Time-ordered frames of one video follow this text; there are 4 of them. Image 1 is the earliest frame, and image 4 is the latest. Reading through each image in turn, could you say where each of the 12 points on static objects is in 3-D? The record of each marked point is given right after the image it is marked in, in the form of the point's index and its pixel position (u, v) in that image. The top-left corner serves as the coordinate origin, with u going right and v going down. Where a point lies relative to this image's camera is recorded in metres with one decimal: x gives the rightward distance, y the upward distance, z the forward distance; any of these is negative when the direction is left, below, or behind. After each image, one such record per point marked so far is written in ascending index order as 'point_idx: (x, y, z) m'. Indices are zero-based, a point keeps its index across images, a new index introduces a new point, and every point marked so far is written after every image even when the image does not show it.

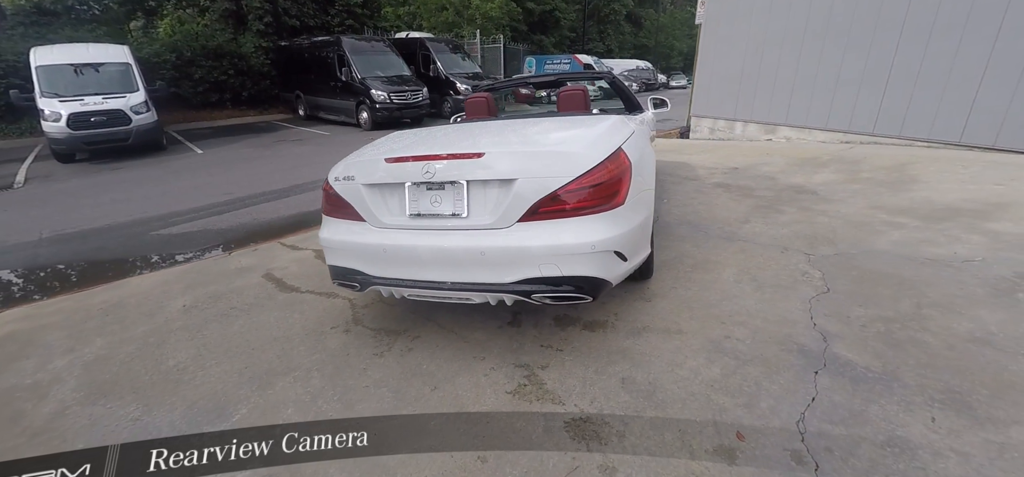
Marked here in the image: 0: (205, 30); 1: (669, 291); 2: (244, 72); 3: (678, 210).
0: (-9.3, +6.0, +13.1) m
1: (+1.1, -0.3, +3.1) m
2: (-8.2, +4.8, +13.1) m
3: (+1.7, +0.3, +4.5) m
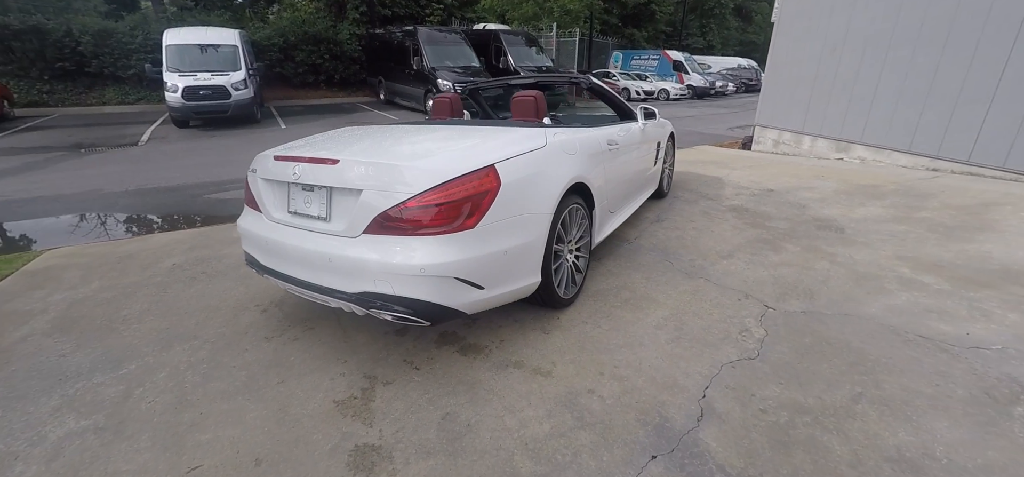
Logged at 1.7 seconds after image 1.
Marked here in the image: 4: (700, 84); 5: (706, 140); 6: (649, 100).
0: (-6.6, +7.1, +14.6) m
1: (+0.4, -0.5, +2.8) m
2: (-5.7, +5.8, +14.4) m
3: (+1.3, +0.1, +4.0) m
4: (+7.3, +6.2, +18.4) m
5: (+3.7, +1.9, +8.7) m
6: (+4.7, +5.0, +16.4) m
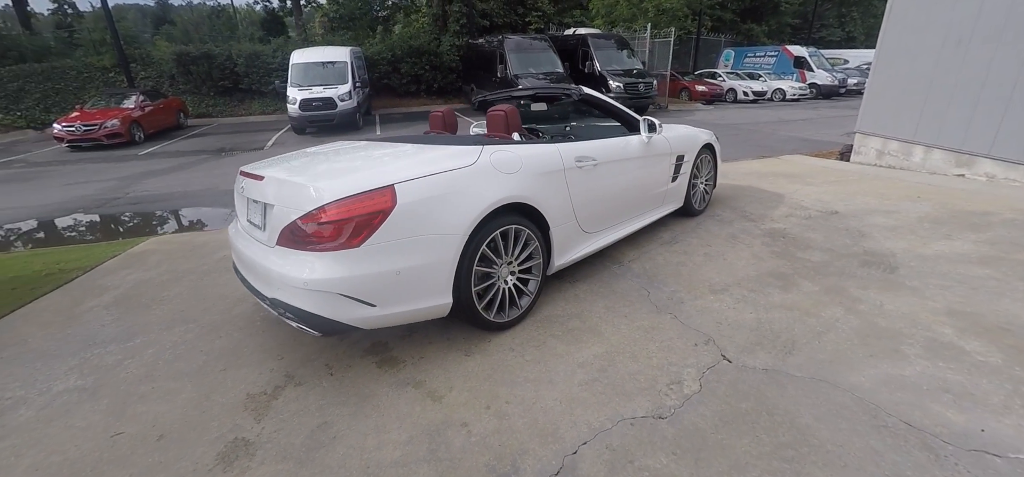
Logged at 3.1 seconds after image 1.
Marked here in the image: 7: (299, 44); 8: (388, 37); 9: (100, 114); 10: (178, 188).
0: (-3.2, +7.2, +15.9) m
1: (0.0, -0.6, +2.6) m
2: (-2.5, +5.8, +15.5) m
3: (+1.2, -0.1, +3.6) m
4: (+11.1, +5.5, +15.8) m
5: (+4.8, +1.5, +7.5) m
6: (+8.0, +4.4, +14.6) m
7: (-7.2, +6.7, +15.7) m
8: (-4.5, +7.2, +16.3) m
9: (-8.8, +2.6, +9.7) m
10: (-5.6, +0.8, +7.6) m
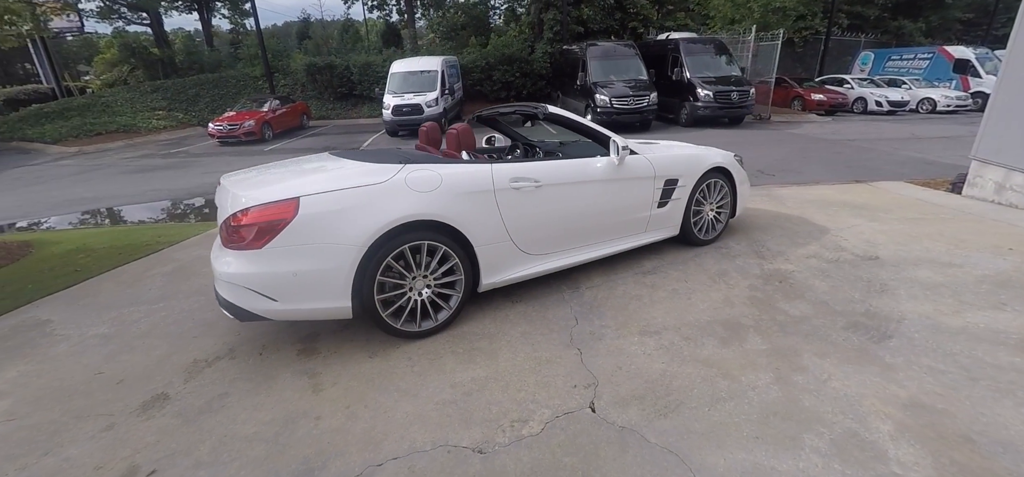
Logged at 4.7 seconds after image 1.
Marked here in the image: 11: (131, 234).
0: (+0.4, +7.1, +16.3) m
1: (-0.6, -0.7, +2.7) m
2: (+0.9, +5.7, +15.7) m
3: (+0.9, -0.3, +3.3) m
4: (+14.0, +4.1, +12.5) m
5: (+5.4, +0.9, +6.1) m
6: (+10.7, +3.4, +12.2) m
7: (-3.5, +7.0, +17.1) m
8: (-0.7, +7.2, +17.0) m
9: (-6.9, +3.2, +11.7) m
10: (-4.5, +1.2, +8.9) m
11: (-4.9, +0.1, +5.8) m
